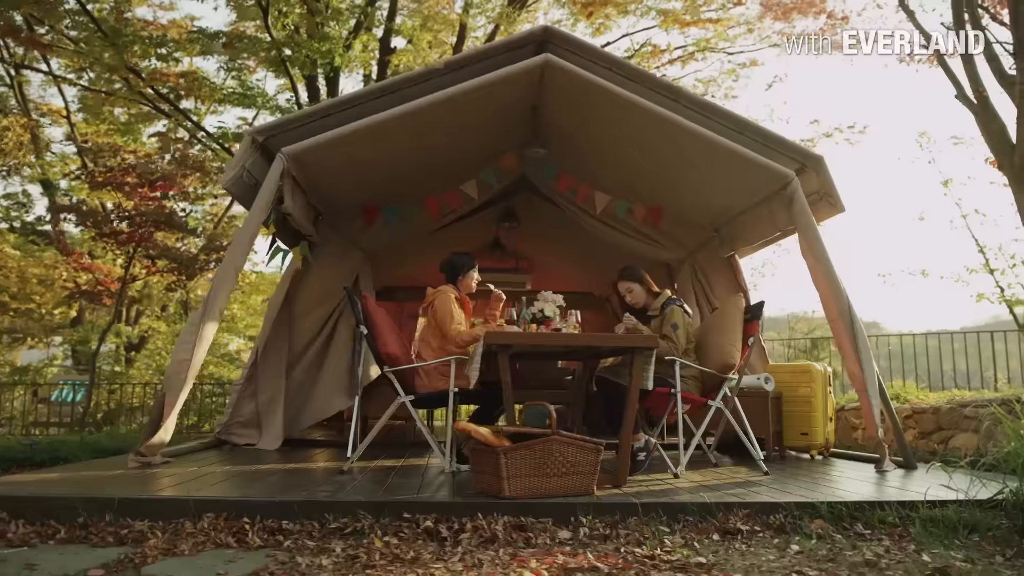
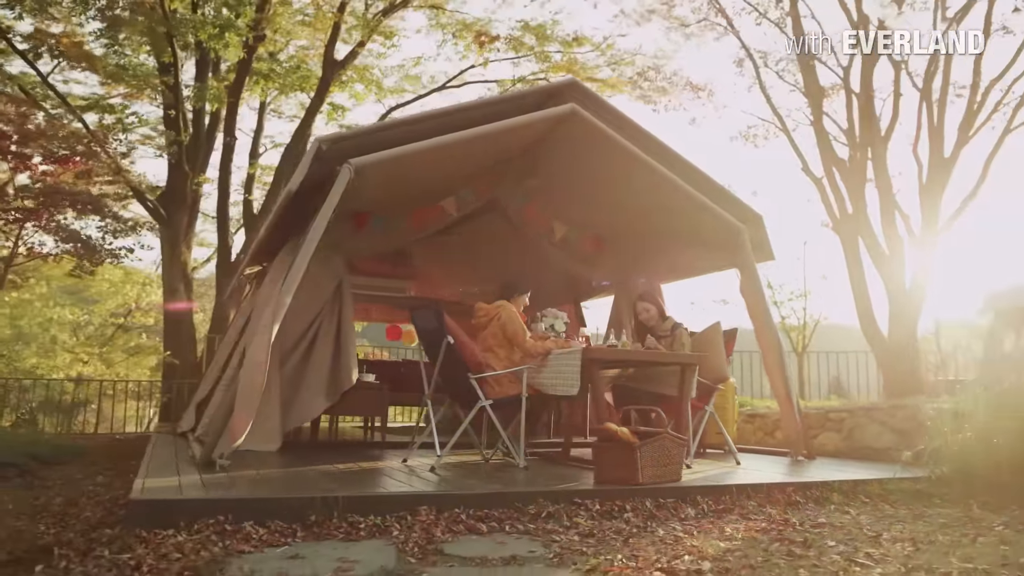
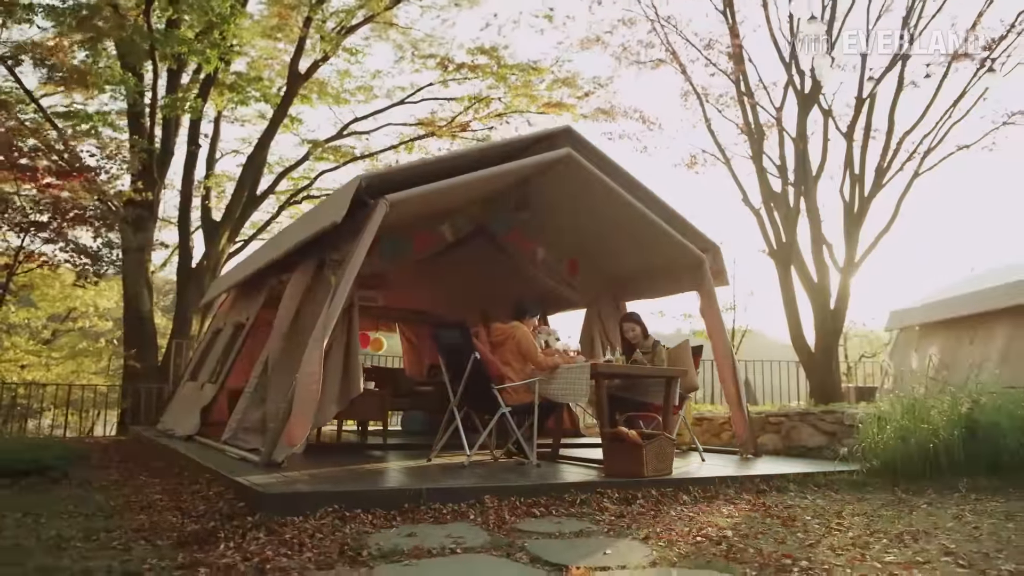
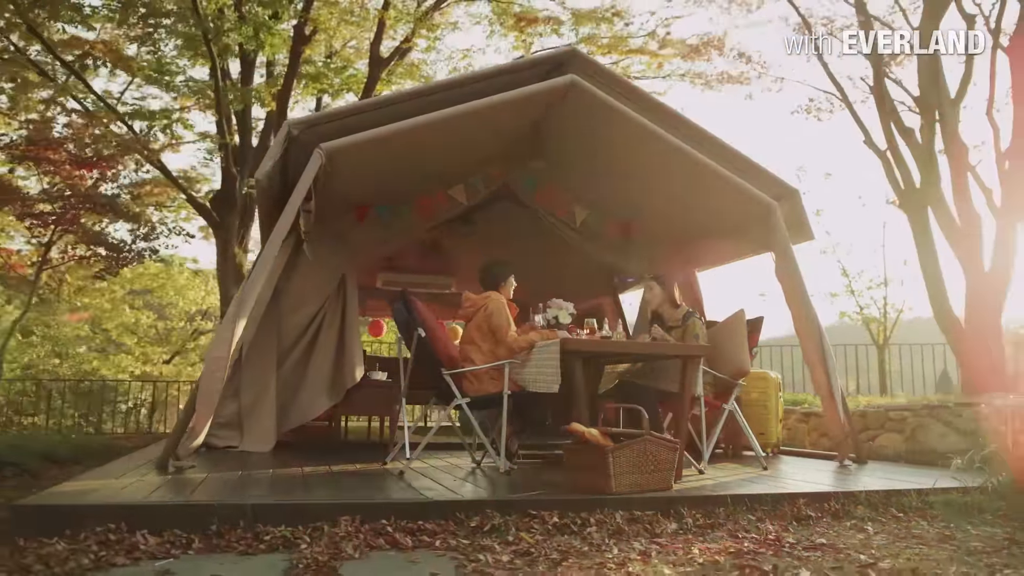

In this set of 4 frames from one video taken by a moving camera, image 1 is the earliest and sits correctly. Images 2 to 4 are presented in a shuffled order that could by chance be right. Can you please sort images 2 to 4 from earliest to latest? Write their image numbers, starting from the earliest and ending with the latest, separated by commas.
4, 2, 3
